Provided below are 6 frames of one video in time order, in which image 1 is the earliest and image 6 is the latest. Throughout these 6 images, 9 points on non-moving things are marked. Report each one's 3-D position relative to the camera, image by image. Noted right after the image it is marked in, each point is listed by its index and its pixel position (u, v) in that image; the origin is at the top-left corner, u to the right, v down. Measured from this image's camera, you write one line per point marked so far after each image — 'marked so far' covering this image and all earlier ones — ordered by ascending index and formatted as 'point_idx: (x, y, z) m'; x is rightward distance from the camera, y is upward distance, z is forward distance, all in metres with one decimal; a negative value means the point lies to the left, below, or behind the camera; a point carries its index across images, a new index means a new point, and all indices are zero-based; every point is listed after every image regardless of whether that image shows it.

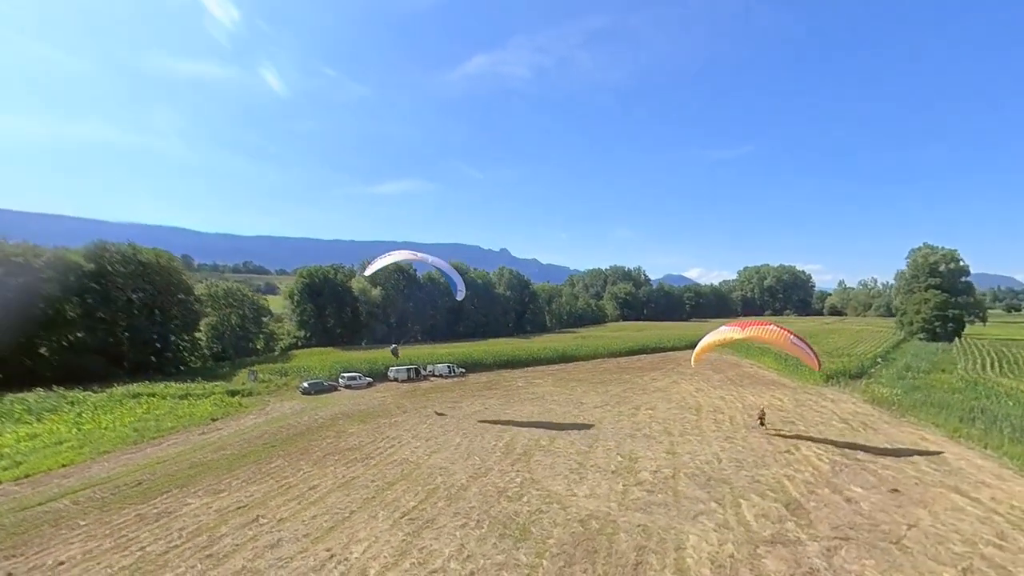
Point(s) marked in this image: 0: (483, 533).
0: (-0.7, -6.0, +13.6) m
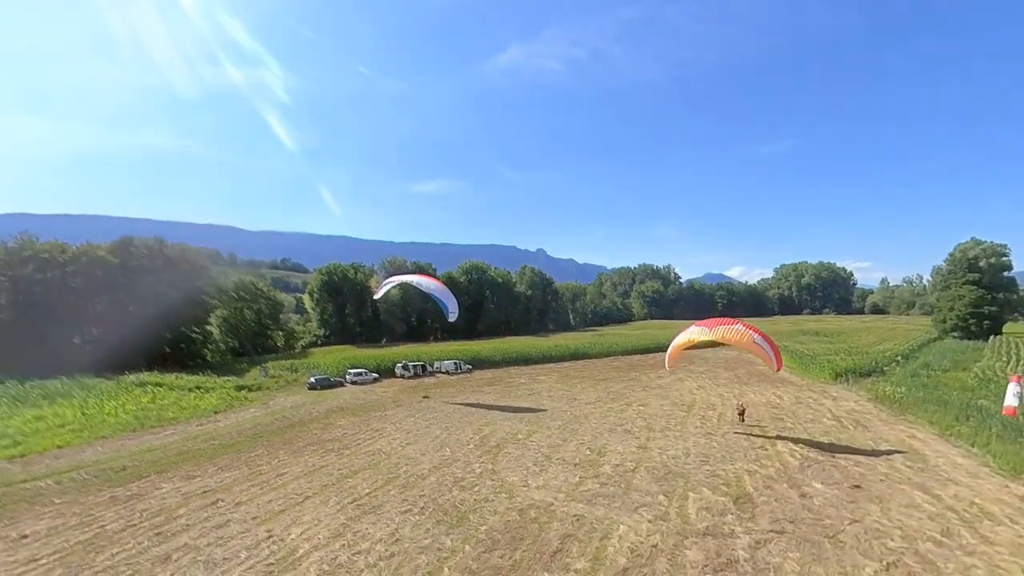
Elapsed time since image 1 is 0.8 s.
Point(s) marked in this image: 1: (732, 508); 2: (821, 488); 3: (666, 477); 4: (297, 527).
0: (-2.3, -5.7, +13.8) m
1: (+5.5, -5.5, +14.1) m
2: (+8.6, -5.6, +15.6) m
3: (+4.5, -5.6, +16.7) m
4: (-5.2, -5.8, +13.5) m
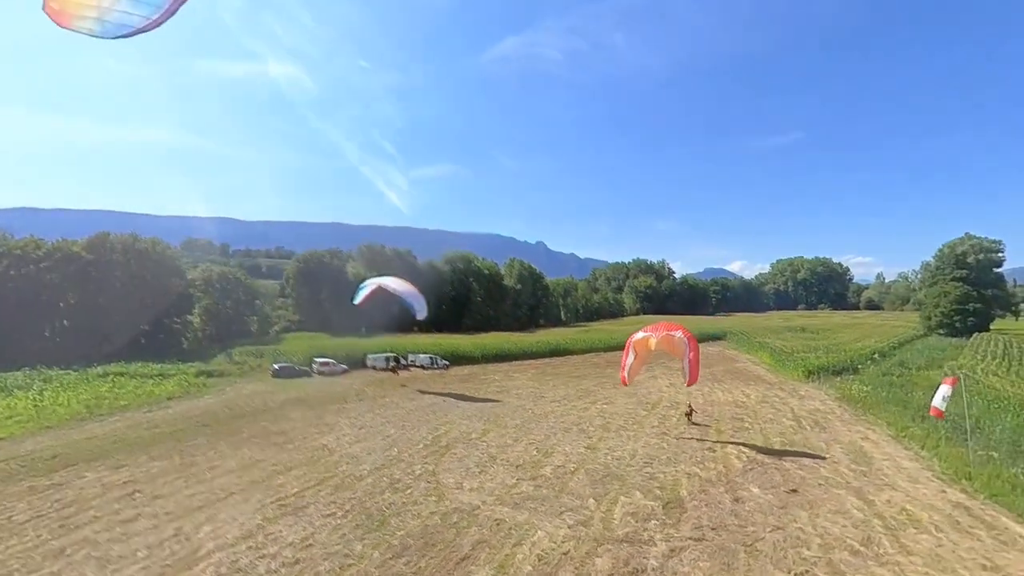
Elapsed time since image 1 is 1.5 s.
0: (-4.2, -5.7, +13.6) m
1: (+3.6, -5.5, +13.8) m
2: (+6.7, -5.6, +15.3) m
3: (+2.6, -5.6, +16.4) m
4: (-7.1, -5.7, +13.3) m
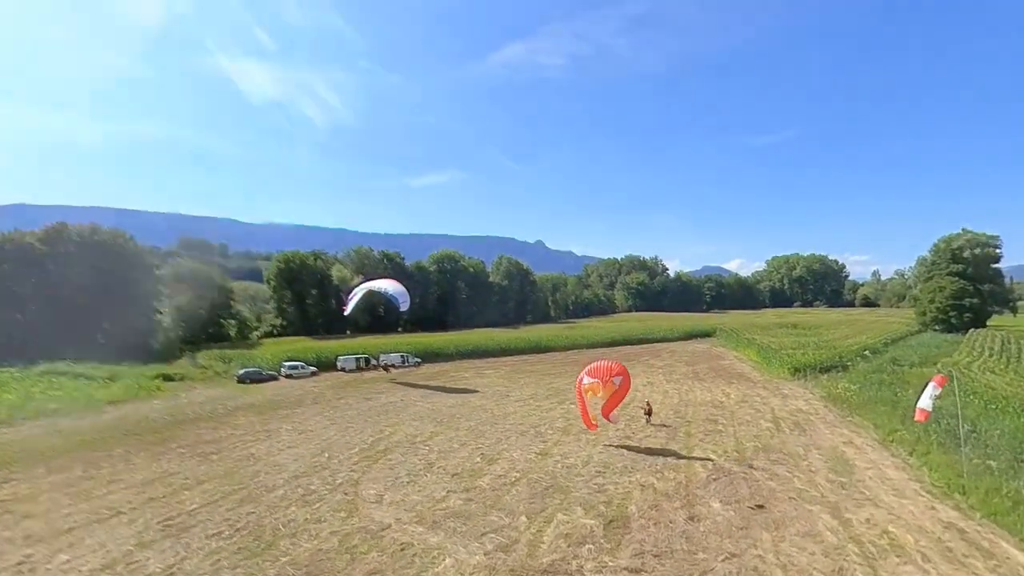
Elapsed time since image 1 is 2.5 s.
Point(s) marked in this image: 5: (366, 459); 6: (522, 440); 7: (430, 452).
0: (-6.0, -5.3, +11.5) m
1: (+1.8, -5.1, +11.7) m
2: (+4.8, -5.2, +13.2) m
3: (+0.8, -5.2, +14.3) m
4: (-9.0, -5.4, +11.2) m
5: (-4.7, -5.5, +17.9) m
6: (+0.4, -5.4, +19.9) m
7: (-2.7, -5.4, +18.6) m
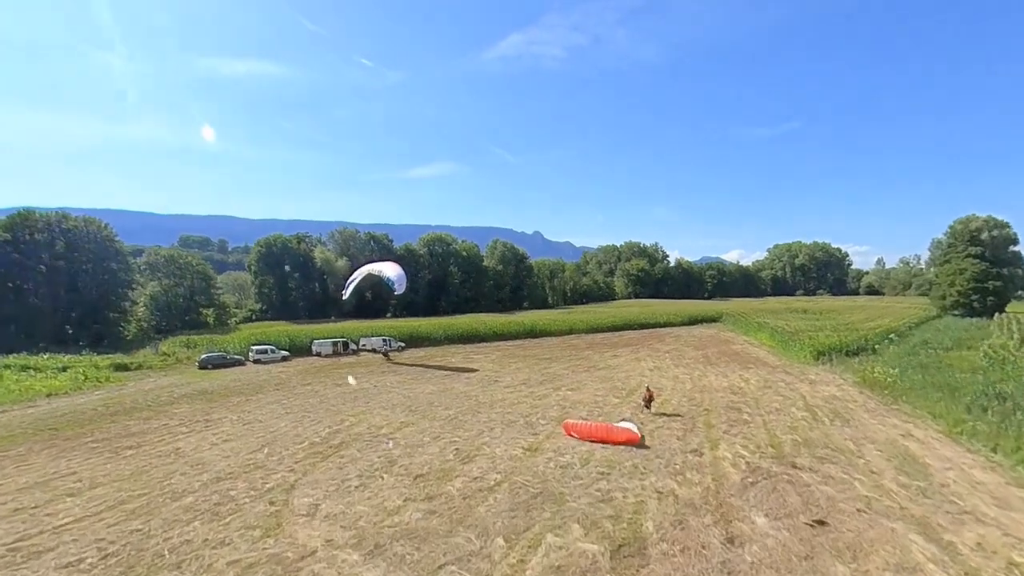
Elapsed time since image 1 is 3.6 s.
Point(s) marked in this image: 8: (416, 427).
0: (-6.4, -4.3, +8.0) m
1: (+1.3, -4.1, +8.3) m
2: (+4.4, -4.1, +9.8) m
3: (+0.3, -4.1, +10.9) m
4: (-9.4, -4.3, +7.7) m
5: (-5.1, -4.4, +14.5) m
6: (-0.1, -4.2, +16.5) m
7: (-3.2, -4.3, +15.2) m
8: (-2.9, -4.3, +17.3) m
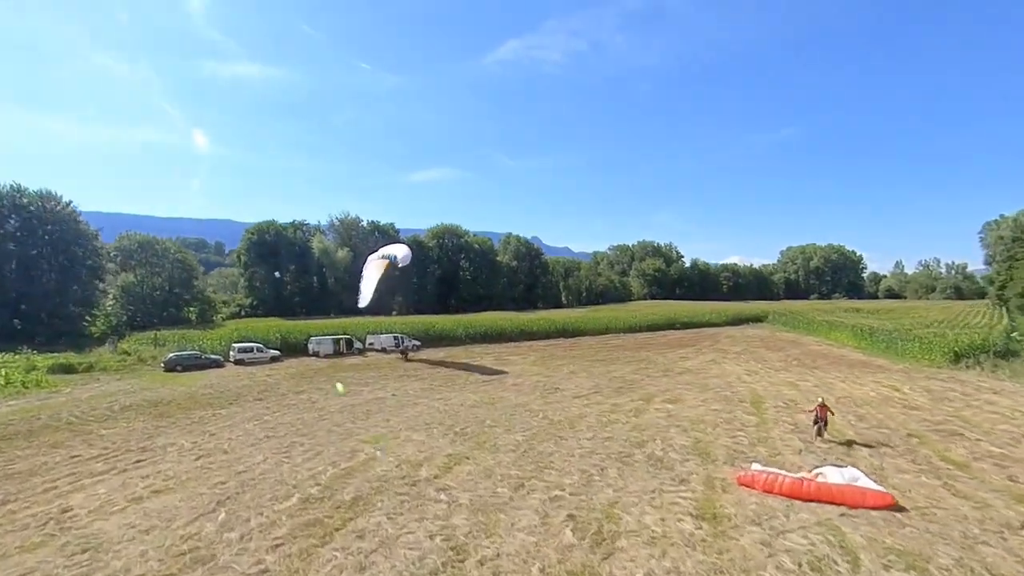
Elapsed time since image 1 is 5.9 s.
0: (-4.1, -3.3, +1.3) m
1: (+3.6, -3.1, +1.6) m
2: (+6.7, -3.1, +3.1) m
3: (+2.6, -3.1, +4.2) m
4: (-7.1, -3.3, +1.0) m
5: (-2.9, -3.4, +7.8) m
6: (+2.2, -3.3, +9.8) m
7: (-0.9, -3.3, +8.5) m
8: (-0.7, -3.4, +10.6) m
